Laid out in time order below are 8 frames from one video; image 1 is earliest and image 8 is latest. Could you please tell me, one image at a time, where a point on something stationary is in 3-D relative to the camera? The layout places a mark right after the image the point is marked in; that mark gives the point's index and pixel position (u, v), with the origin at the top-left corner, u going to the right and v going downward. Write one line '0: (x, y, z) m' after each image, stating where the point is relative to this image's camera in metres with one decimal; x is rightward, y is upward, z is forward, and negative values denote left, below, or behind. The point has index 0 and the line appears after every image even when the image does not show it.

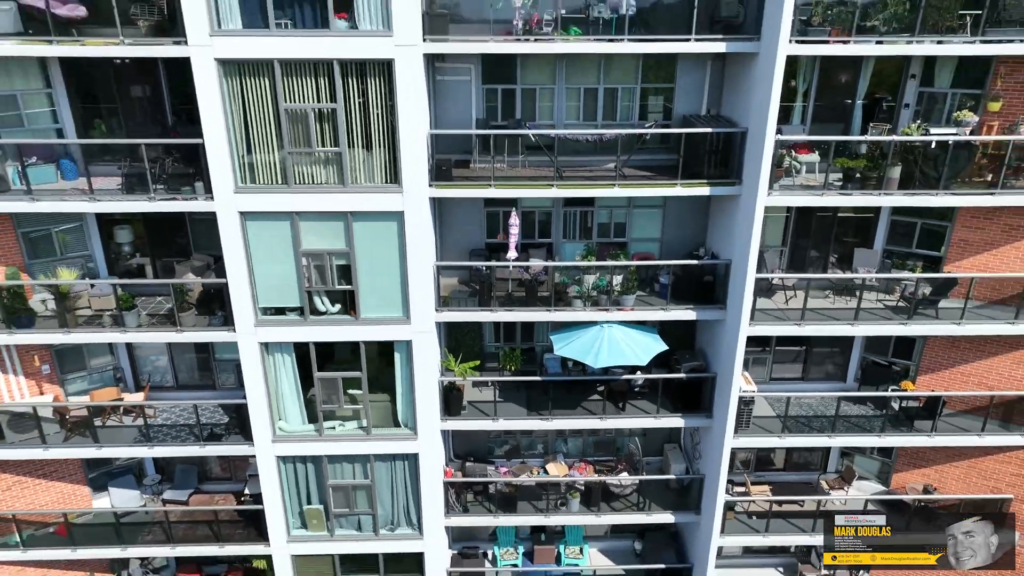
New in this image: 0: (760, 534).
0: (+4.8, -4.7, +13.6) m
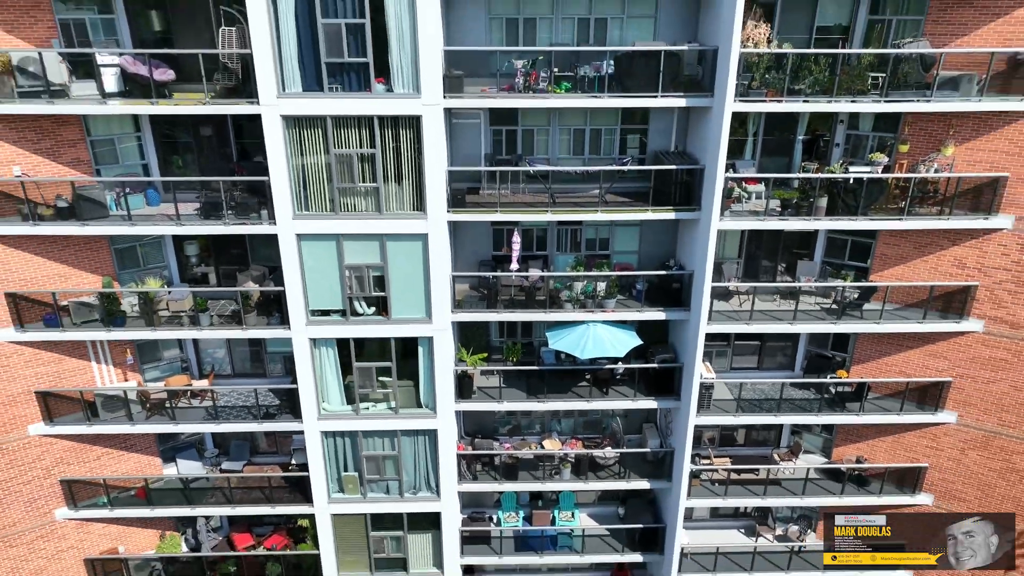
0: (+4.8, -4.8, +16.4) m
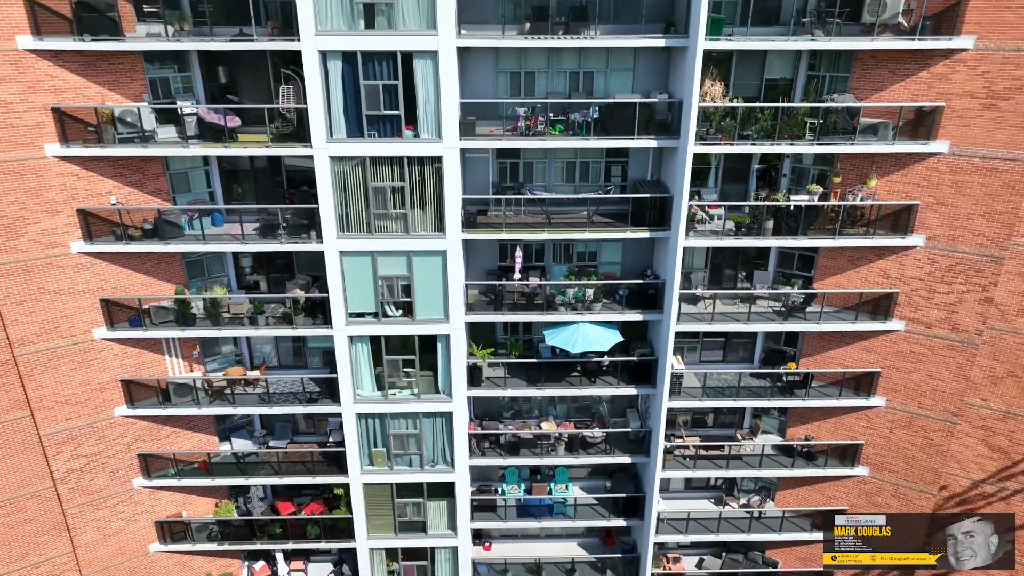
0: (+4.9, -4.9, +19.4) m
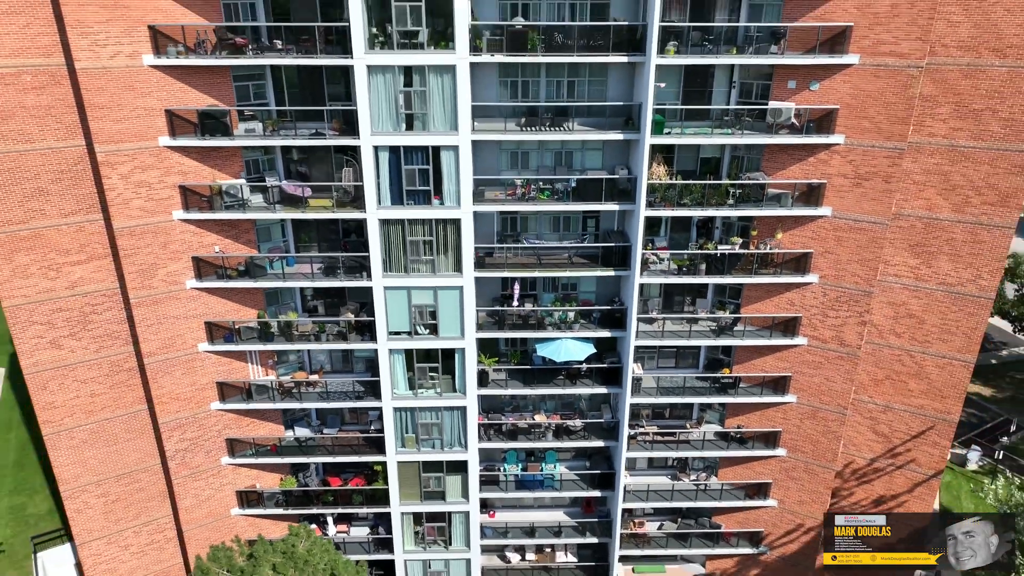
0: (+4.9, -5.8, +25.1) m
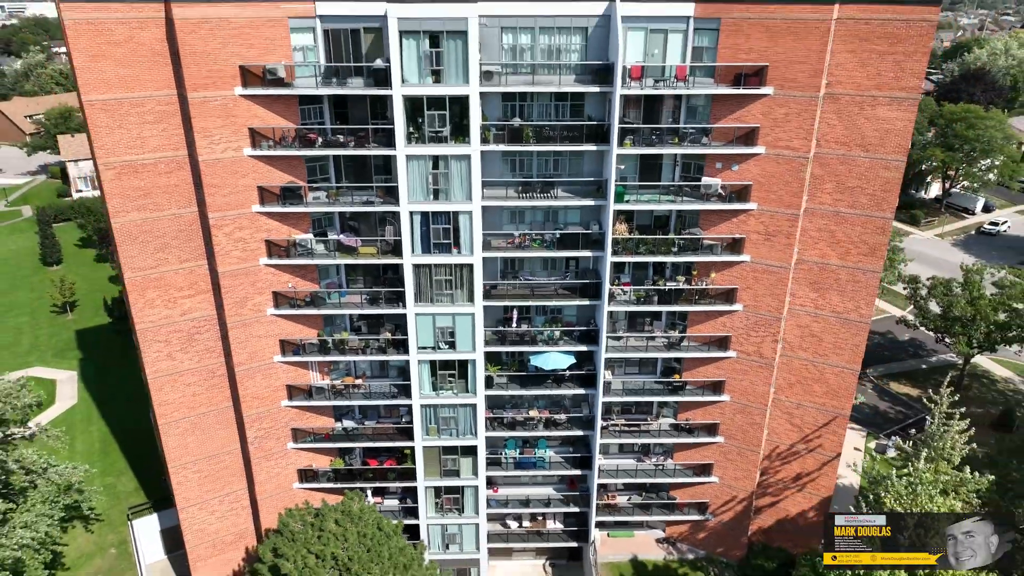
0: (+4.9, -6.9, +32.3) m
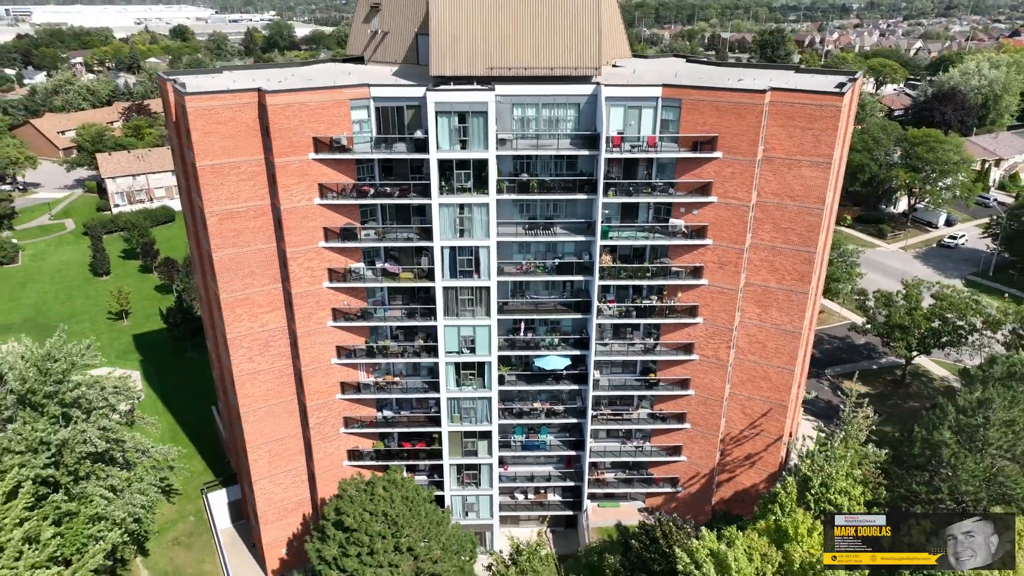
0: (+5.3, -7.8, +40.0) m
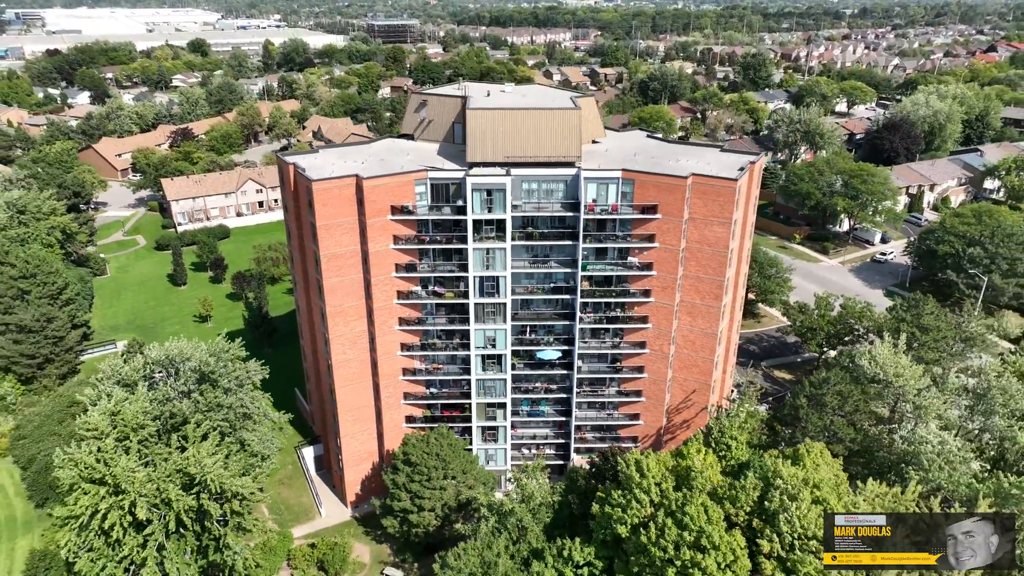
0: (+6.0, -8.9, +57.0) m
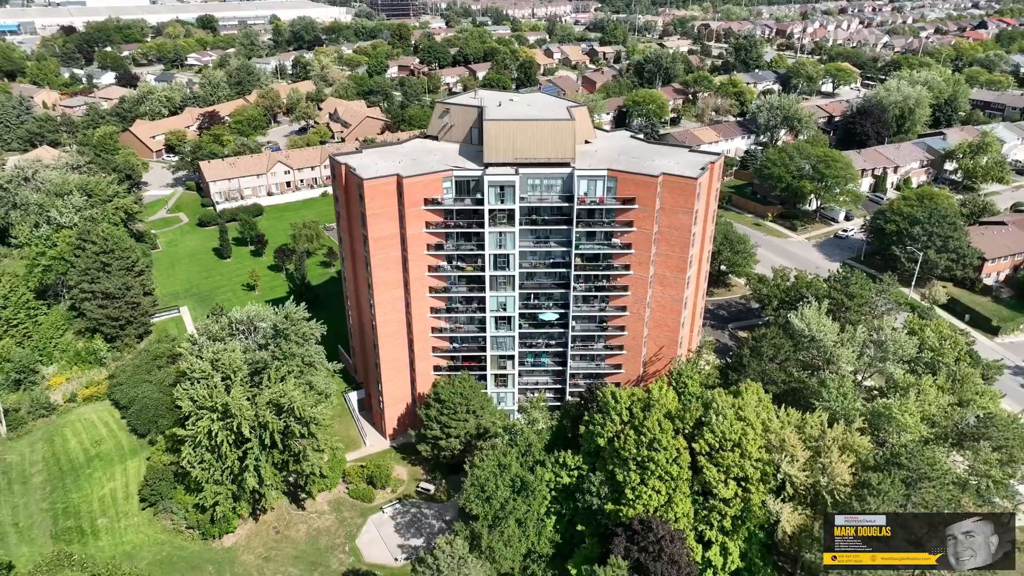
0: (+6.7, -6.4, +70.7) m
